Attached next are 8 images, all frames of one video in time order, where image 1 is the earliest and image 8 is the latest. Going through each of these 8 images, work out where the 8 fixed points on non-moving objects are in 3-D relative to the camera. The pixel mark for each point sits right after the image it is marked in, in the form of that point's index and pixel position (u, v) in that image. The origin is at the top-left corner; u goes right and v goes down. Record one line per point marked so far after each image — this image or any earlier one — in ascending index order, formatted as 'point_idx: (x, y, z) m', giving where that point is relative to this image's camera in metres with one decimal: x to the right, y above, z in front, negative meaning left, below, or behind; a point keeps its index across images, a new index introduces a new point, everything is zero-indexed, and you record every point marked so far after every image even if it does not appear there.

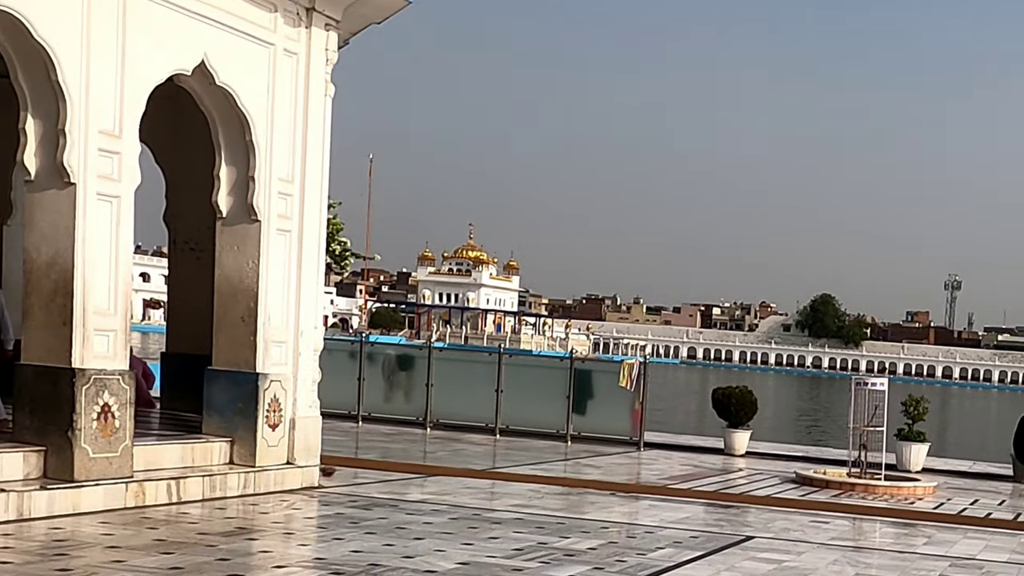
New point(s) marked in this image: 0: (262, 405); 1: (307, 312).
0: (-1.3, -0.6, +10.7) m
1: (-1.2, -0.1, +11.3) m
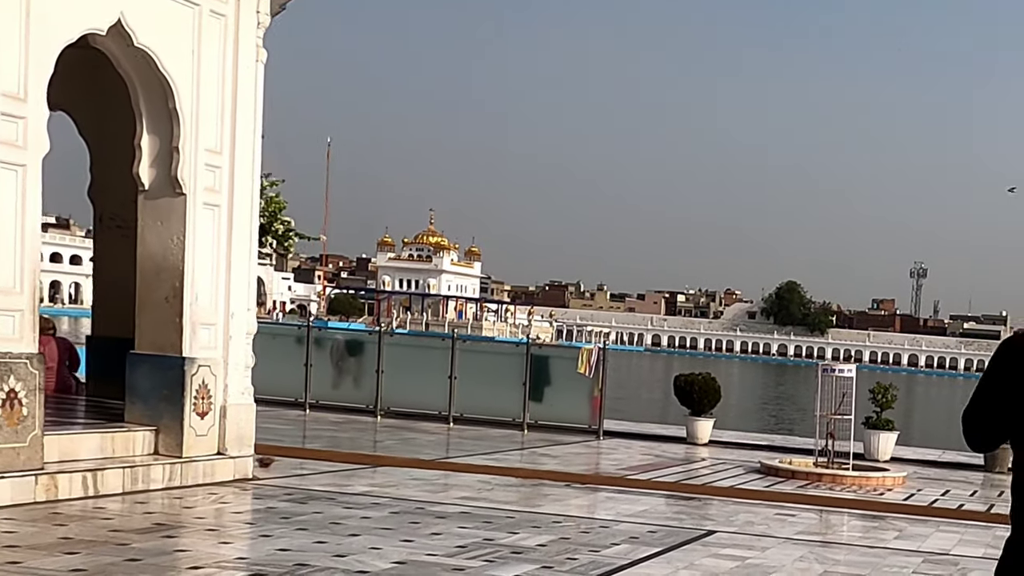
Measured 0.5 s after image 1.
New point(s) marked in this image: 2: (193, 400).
0: (-1.6, -0.5, +10.0) m
1: (-1.4, 0.0, +10.6) m
2: (-1.6, -0.5, +10.1) m
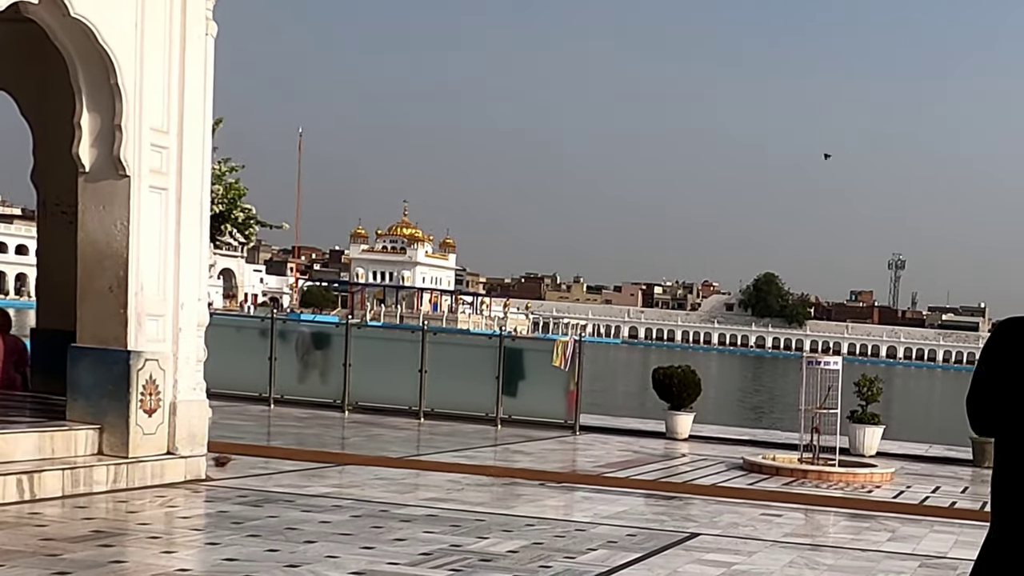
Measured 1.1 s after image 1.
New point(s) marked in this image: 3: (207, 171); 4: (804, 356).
0: (-1.7, -0.4, +9.4) m
1: (-1.6, 0.0, +9.9) m
2: (-1.7, -0.5, +9.4) m
3: (-1.6, +0.6, +10.2) m
4: (+2.2, -0.5, +15.2) m
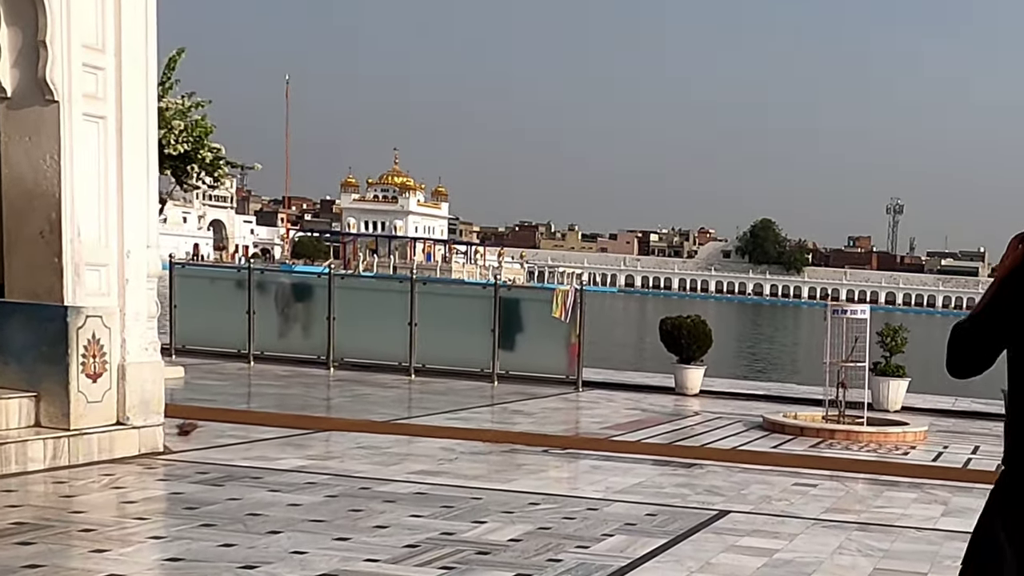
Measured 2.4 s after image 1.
0: (-1.7, -0.2, +8.1) m
1: (-1.6, +0.3, +8.6) m
2: (-1.7, -0.3, +8.1) m
3: (-1.6, +0.8, +8.9) m
4: (+2.1, -0.1, +13.9) m
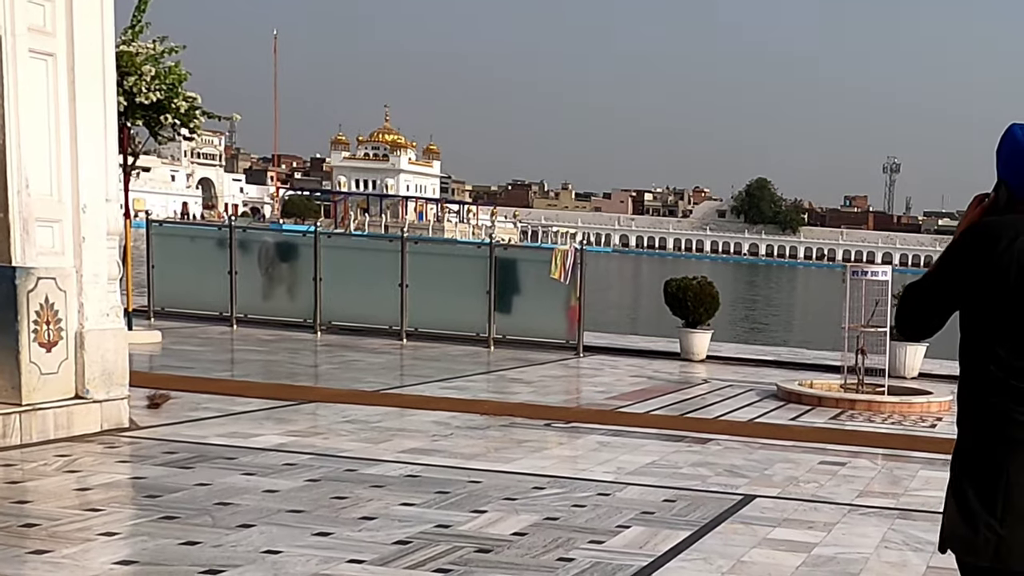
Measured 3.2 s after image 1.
0: (-1.7, -0.1, +7.2) m
1: (-1.6, +0.4, +7.8) m
2: (-1.7, -0.1, +7.3) m
3: (-1.6, +1.0, +8.0) m
4: (+2.1, +0.1, +13.1) m
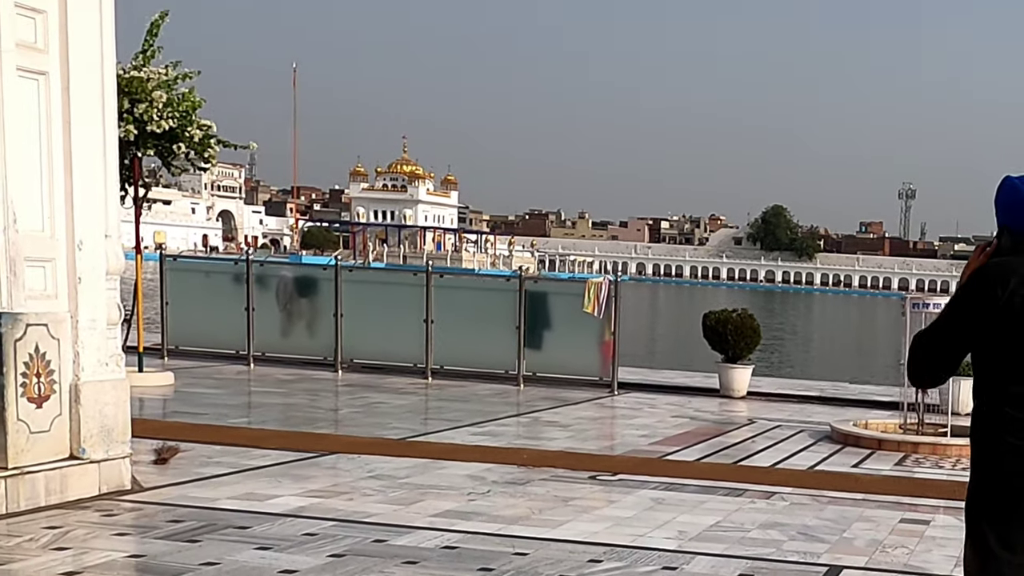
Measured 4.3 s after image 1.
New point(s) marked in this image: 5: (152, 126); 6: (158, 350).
0: (-1.5, -0.2, +6.4) m
1: (-1.4, +0.3, +6.9) m
2: (-1.5, -0.3, +6.4) m
3: (-1.4, +0.8, +7.2) m
4: (+2.3, -0.1, +12.2) m
5: (-2.3, +1.0, +13.2) m
6: (-3.0, -0.5, +17.7) m
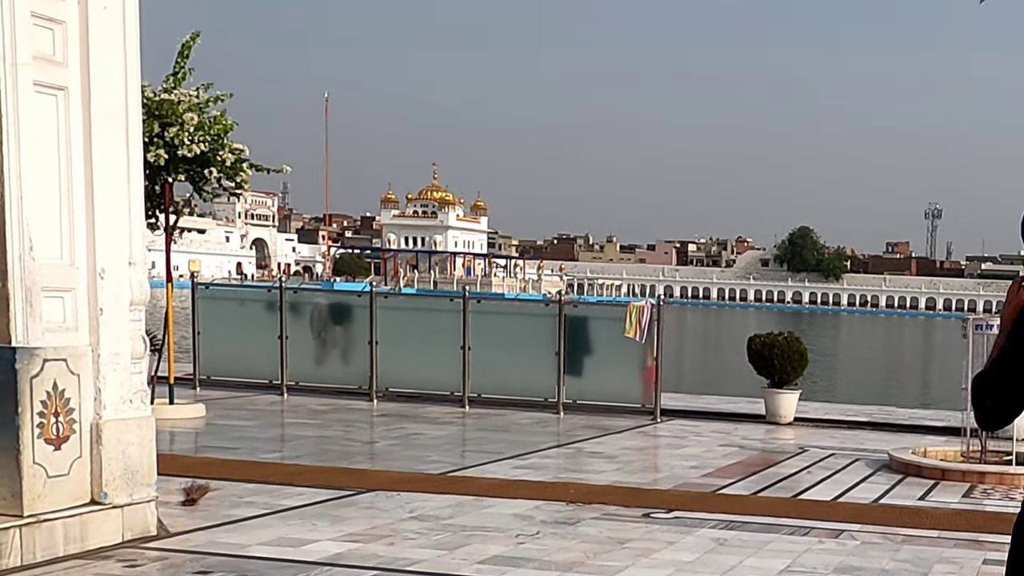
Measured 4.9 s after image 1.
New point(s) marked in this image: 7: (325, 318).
0: (-1.4, -0.3, +5.9) m
1: (-1.3, +0.2, +6.5) m
2: (-1.4, -0.4, +6.0) m
3: (-1.3, +0.7, +6.7) m
4: (+2.6, -0.2, +11.7) m
5: (-2.1, +0.9, +12.8) m
6: (-2.7, -0.8, +17.2) m
7: (-1.5, -0.2, +16.2) m
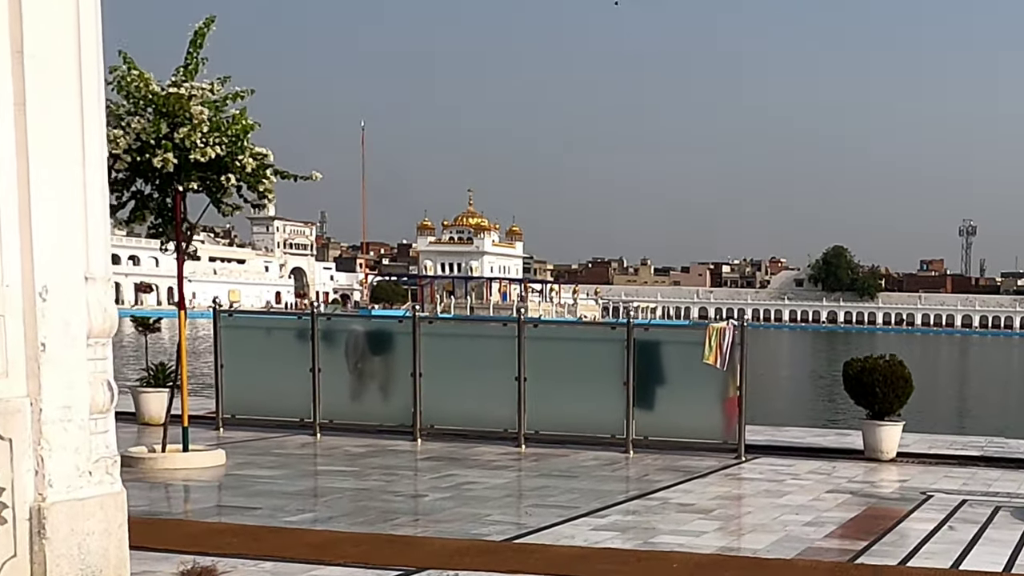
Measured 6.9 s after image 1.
0: (-1.1, -0.4, +4.0) m
1: (-1.0, +0.1, +4.6) m
2: (-1.1, -0.4, +4.1) m
3: (-1.0, +0.6, +4.9) m
4: (+2.9, -0.2, +9.7) m
5: (-1.7, +0.7, +10.9) m
6: (-2.3, -1.0, +15.3) m
7: (-1.1, -0.4, +14.3) m
